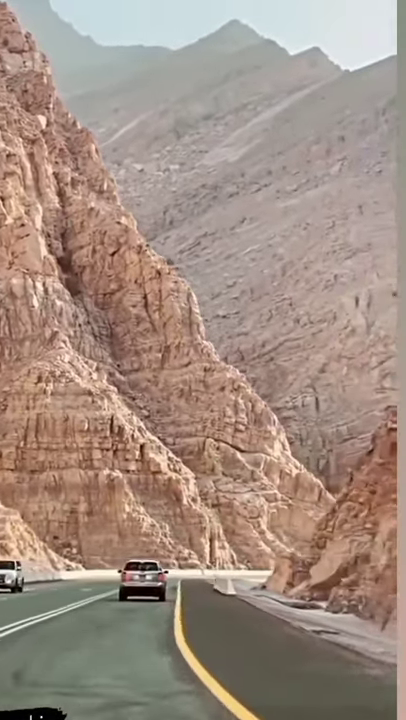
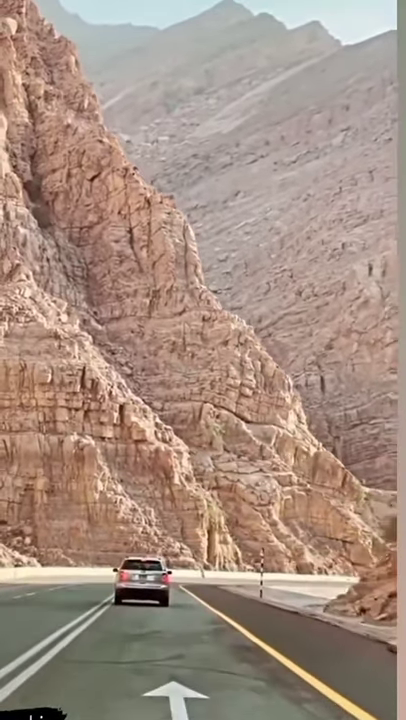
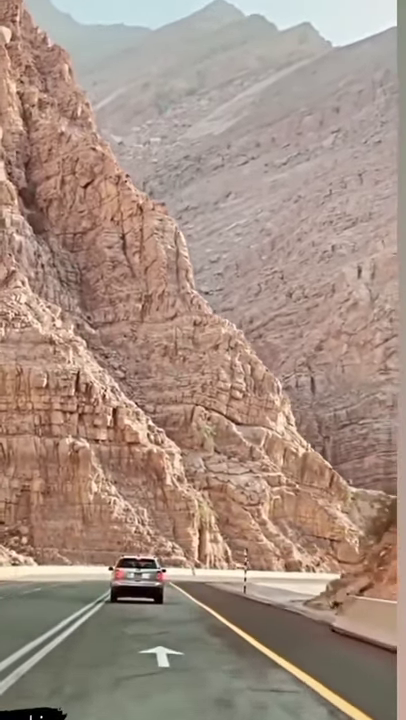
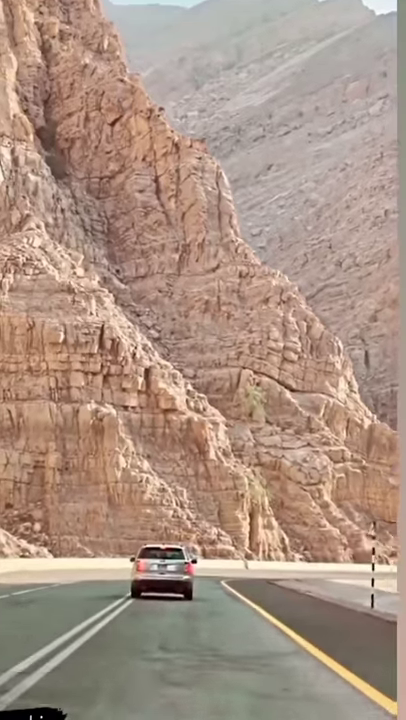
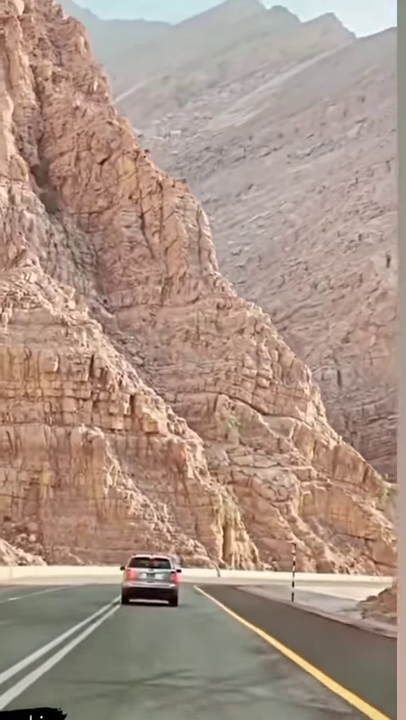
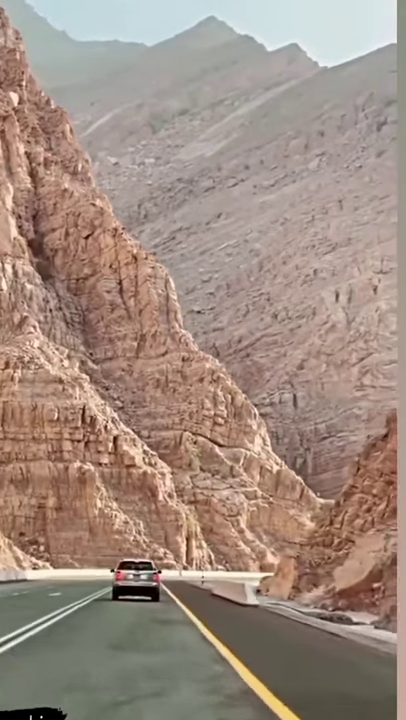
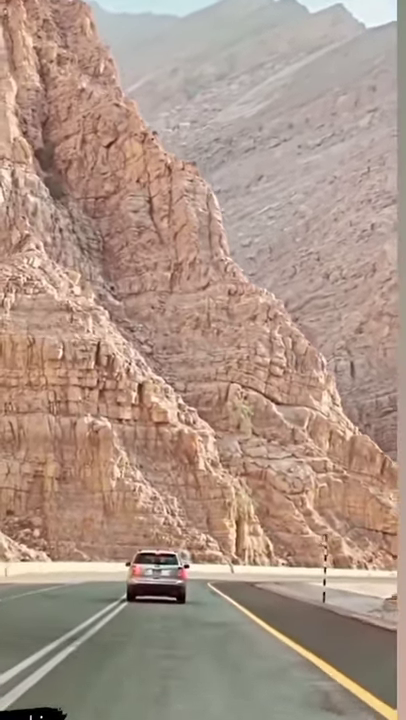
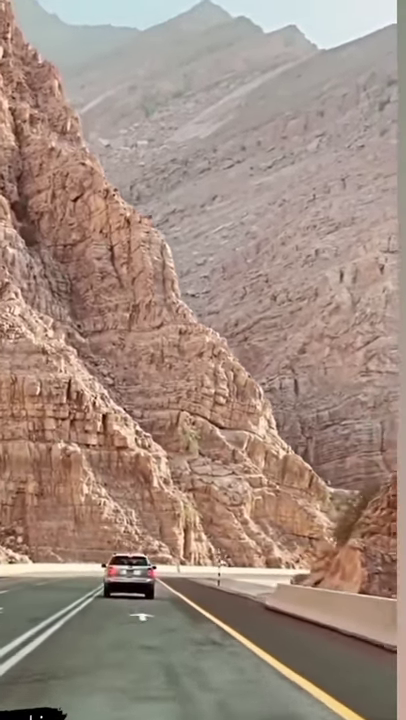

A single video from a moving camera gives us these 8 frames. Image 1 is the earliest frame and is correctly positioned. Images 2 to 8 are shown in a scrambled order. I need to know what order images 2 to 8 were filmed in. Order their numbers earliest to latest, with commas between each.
6, 8, 3, 2, 5, 7, 4
